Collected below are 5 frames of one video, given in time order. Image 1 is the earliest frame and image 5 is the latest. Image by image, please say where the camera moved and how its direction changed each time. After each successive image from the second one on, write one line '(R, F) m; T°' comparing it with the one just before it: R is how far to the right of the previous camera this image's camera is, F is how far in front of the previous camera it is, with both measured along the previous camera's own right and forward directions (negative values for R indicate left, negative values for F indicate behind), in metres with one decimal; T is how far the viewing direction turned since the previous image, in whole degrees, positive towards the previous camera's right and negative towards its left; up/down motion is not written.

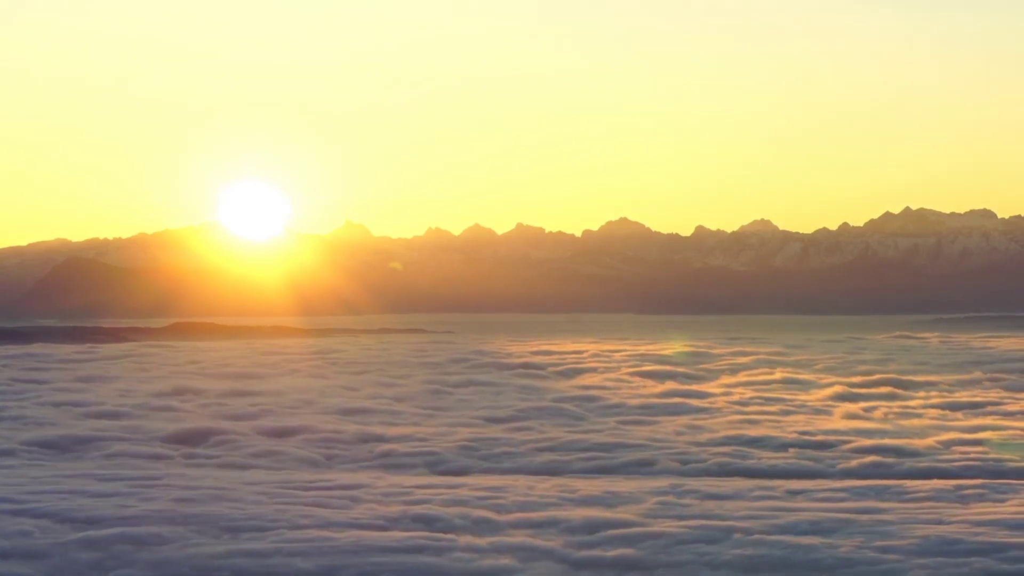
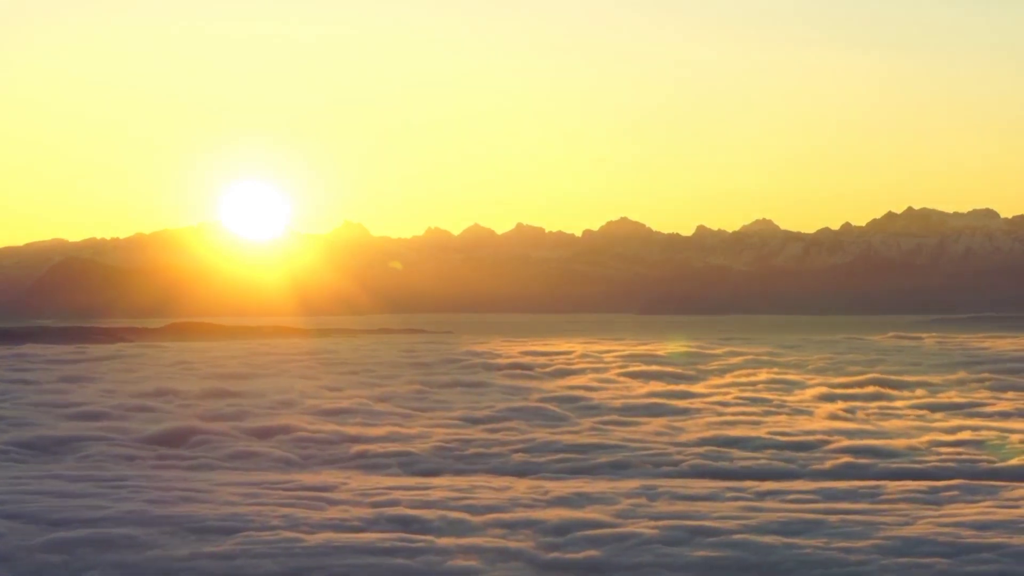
(+0.8, +0.2) m; 0°
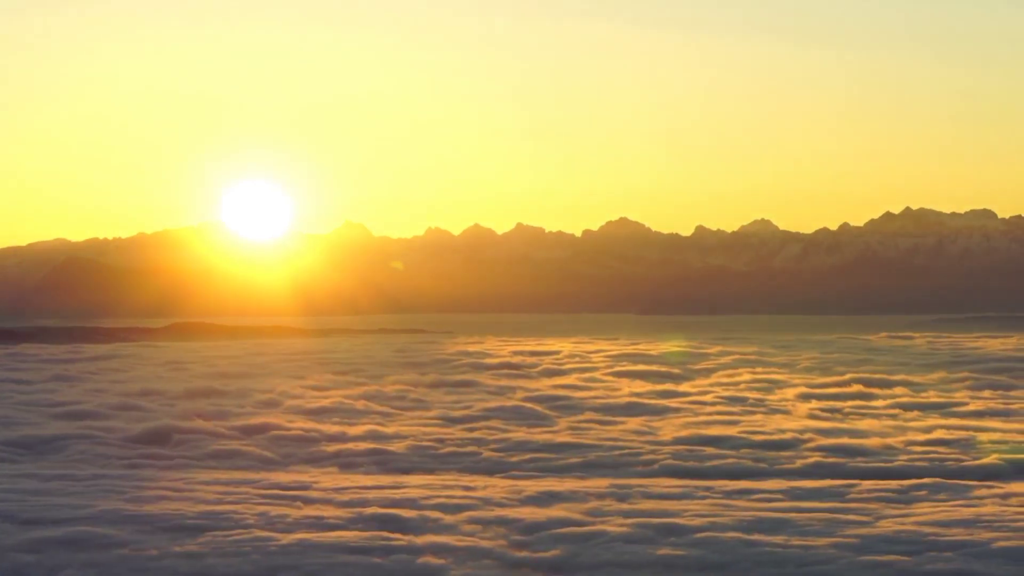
(+0.8, -0.3) m; 0°
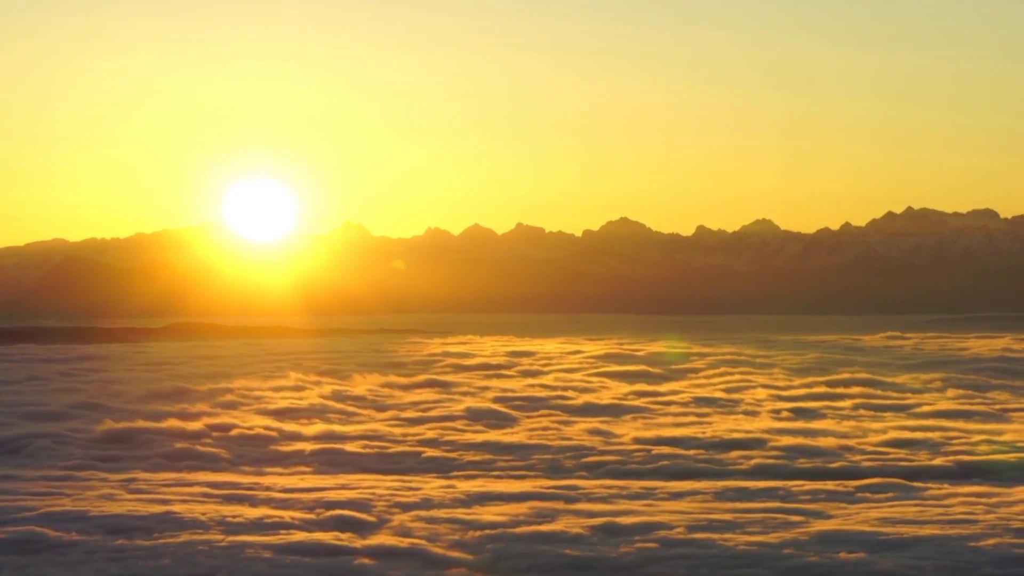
(+1.7, +0.2) m; 0°
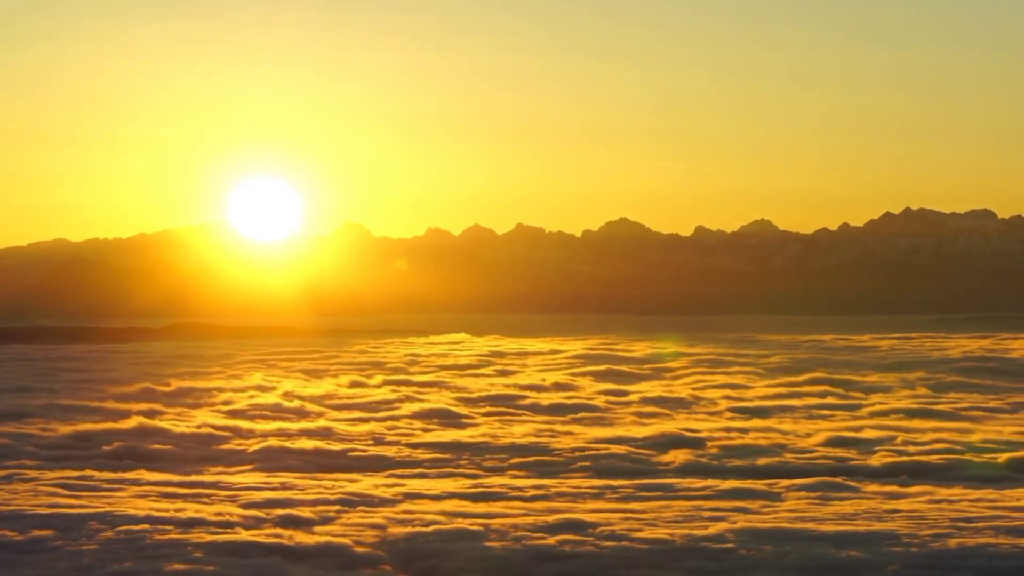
(+2.3, -0.2) m; -1°
